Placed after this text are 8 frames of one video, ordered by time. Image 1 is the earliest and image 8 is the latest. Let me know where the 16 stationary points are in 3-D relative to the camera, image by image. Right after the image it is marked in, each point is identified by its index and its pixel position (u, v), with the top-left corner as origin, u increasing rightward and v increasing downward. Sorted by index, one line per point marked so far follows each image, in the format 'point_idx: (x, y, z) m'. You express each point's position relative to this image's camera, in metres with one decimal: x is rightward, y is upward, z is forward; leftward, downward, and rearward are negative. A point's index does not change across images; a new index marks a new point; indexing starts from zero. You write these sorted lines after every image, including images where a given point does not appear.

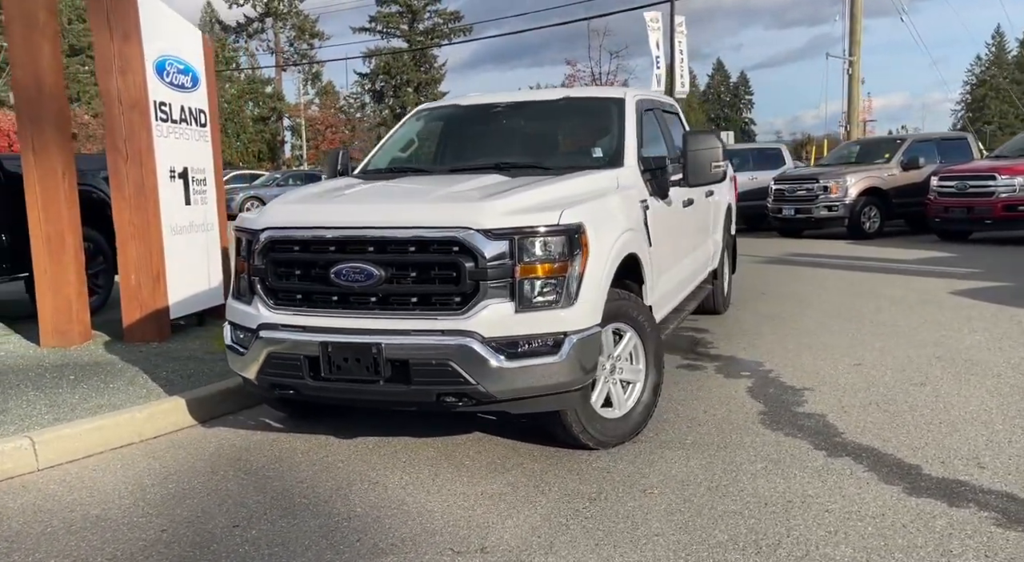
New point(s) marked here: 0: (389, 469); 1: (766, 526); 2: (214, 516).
0: (-0.6, -1.0, +3.9) m
1: (+1.0, -1.0, +3.1) m
2: (-1.3, -1.0, +3.3) m
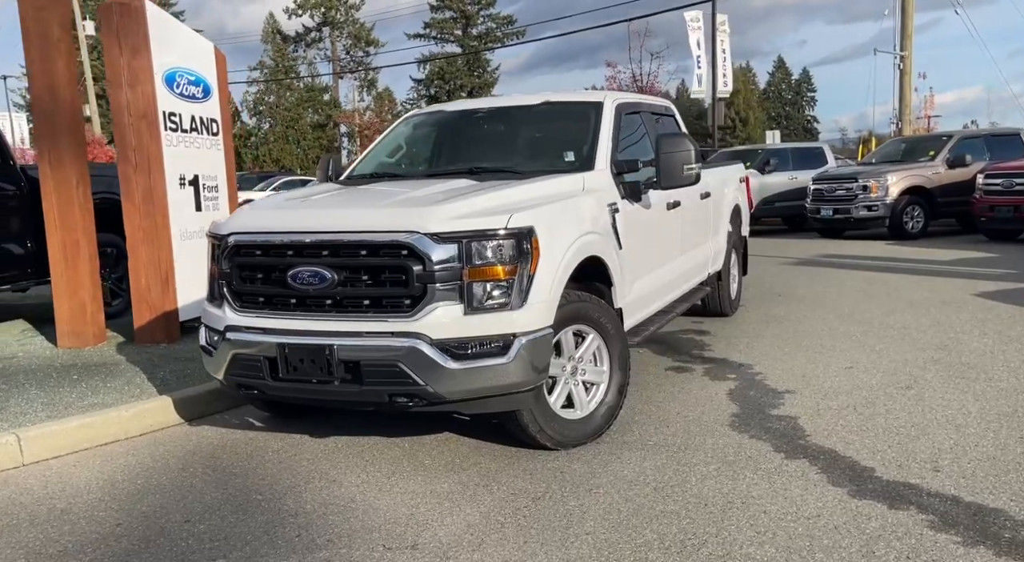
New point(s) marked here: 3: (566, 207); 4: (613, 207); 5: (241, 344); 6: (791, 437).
0: (-0.9, -1.0, +4.0) m
1: (+0.7, -1.0, +3.1) m
2: (-1.5, -1.0, +3.4) m
3: (+0.3, +0.4, +4.2) m
4: (+0.6, +0.5, +4.8) m
5: (-1.4, -0.3, +3.9) m
6: (+1.5, -0.9, +4.3) m
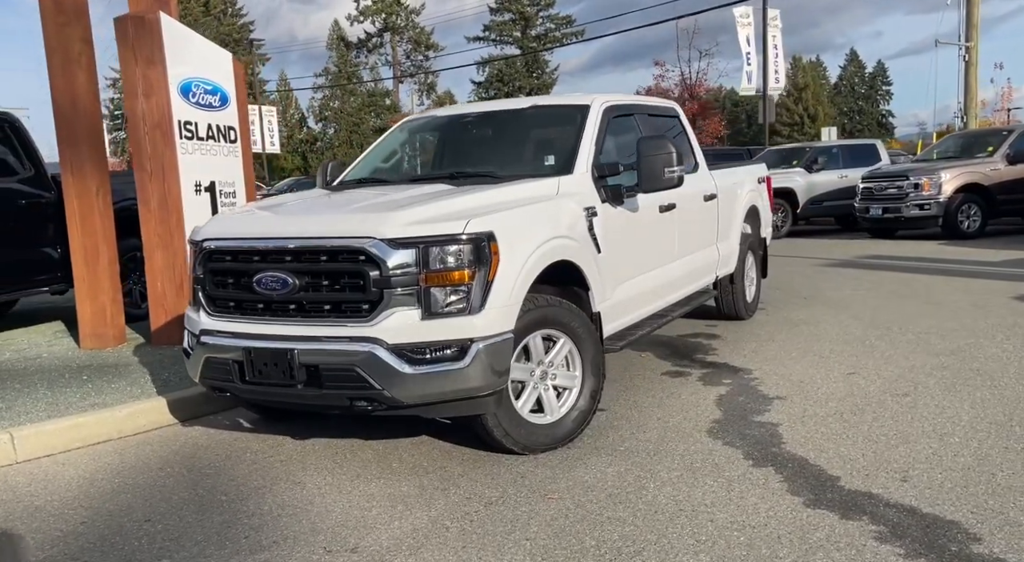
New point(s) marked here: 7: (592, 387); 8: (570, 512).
0: (-1.0, -1.0, +4.1) m
1: (+0.5, -1.0, +3.1) m
2: (-1.7, -1.1, +3.6) m
3: (+0.1, +0.4, +4.2) m
4: (+0.5, +0.4, +4.7) m
5: (-1.6, -0.3, +4.0) m
6: (+1.4, -0.9, +4.2) m
7: (+0.5, -0.6, +4.4) m
8: (+0.3, -1.0, +3.4) m
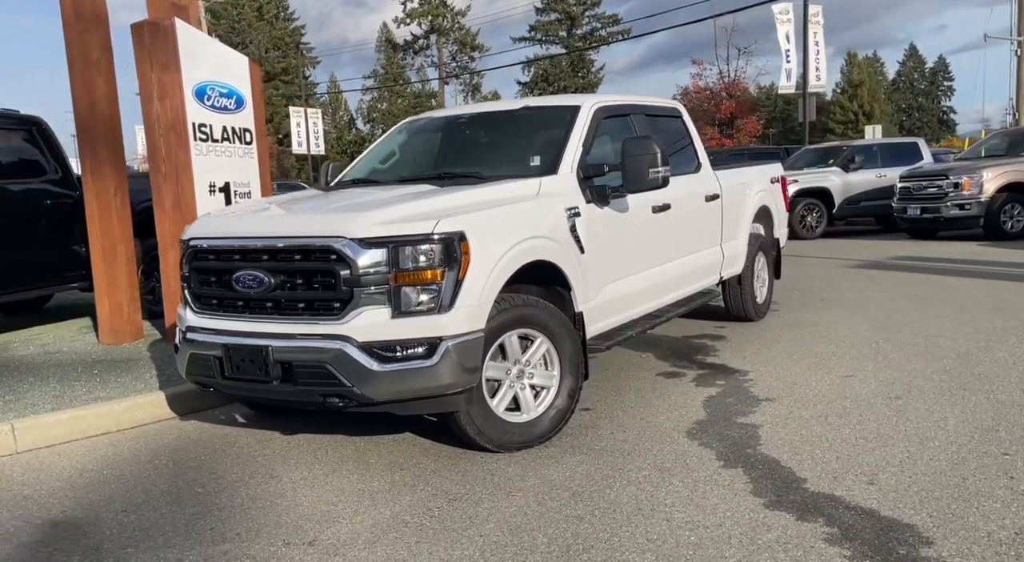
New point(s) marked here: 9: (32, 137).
0: (-1.2, -1.0, +4.2) m
1: (+0.3, -1.0, +3.1) m
2: (-1.9, -1.0, +3.7) m
3: (0.0, +0.4, +4.2) m
4: (+0.4, +0.4, +4.8) m
5: (-1.7, -0.3, +4.1) m
6: (+1.2, -0.9, +4.2) m
7: (+0.3, -0.6, +4.5) m
8: (+0.1, -1.0, +3.4) m
9: (-5.1, +1.6, +8.4) m
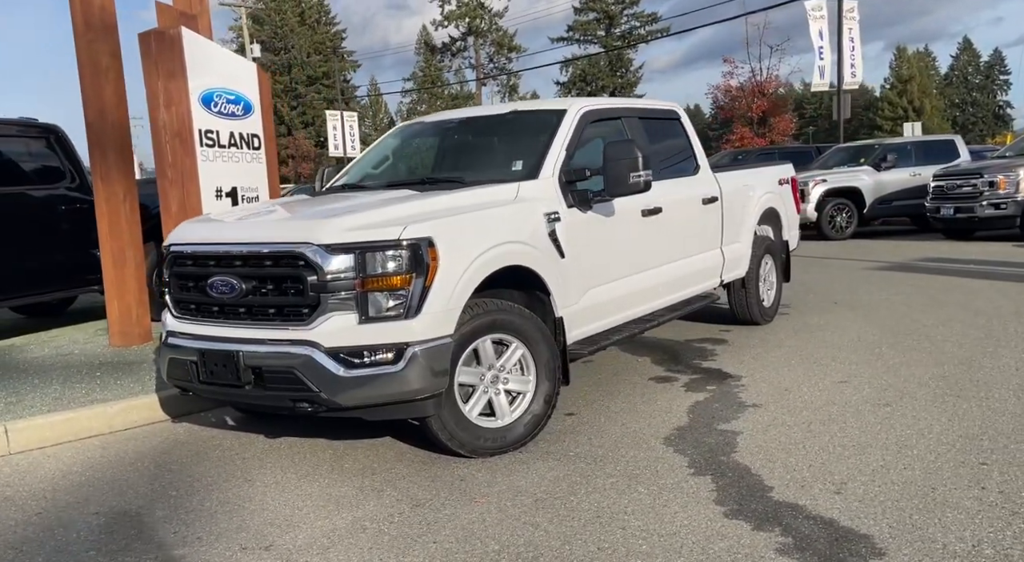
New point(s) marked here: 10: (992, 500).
0: (-1.3, -1.0, +4.2) m
1: (+0.1, -1.0, +3.1) m
2: (-2.1, -1.1, +3.8) m
3: (-0.2, +0.4, +4.2) m
4: (+0.3, +0.4, +4.7) m
5: (-1.8, -0.4, +4.2) m
6: (+1.1, -0.9, +4.1) m
7: (+0.2, -0.6, +4.4) m
8: (-0.1, -1.0, +3.4) m
9: (-5.1, +1.5, +8.6) m
10: (+2.0, -0.9, +3.2) m
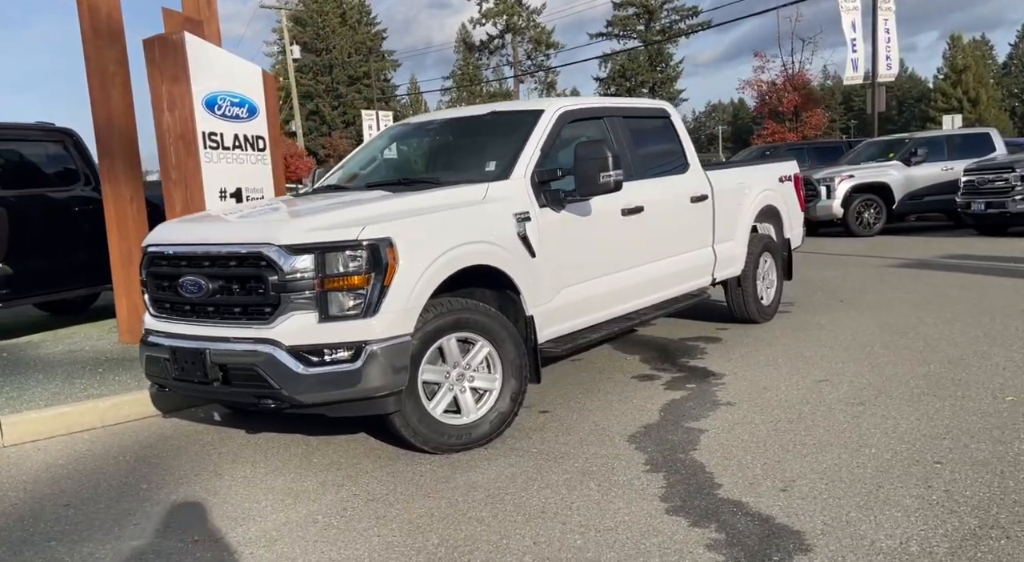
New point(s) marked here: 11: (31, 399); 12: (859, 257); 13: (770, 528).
0: (-1.5, -1.0, +4.4) m
1: (-0.1, -1.0, +3.2) m
2: (-2.3, -1.1, +3.9) m
3: (-0.4, +0.4, +4.3) m
4: (+0.1, +0.4, +4.8) m
5: (-2.0, -0.4, +4.4) m
6: (+0.9, -0.9, +4.2) m
7: (0.0, -0.6, +4.5) m
8: (-0.3, -1.0, +3.5) m
9: (-5.1, +1.5, +8.8) m
10: (+1.8, -0.9, +3.2) m
11: (-3.6, -0.9, +5.8) m
12: (+6.9, +0.5, +15.2) m
13: (+1.0, -1.0, +3.1) m
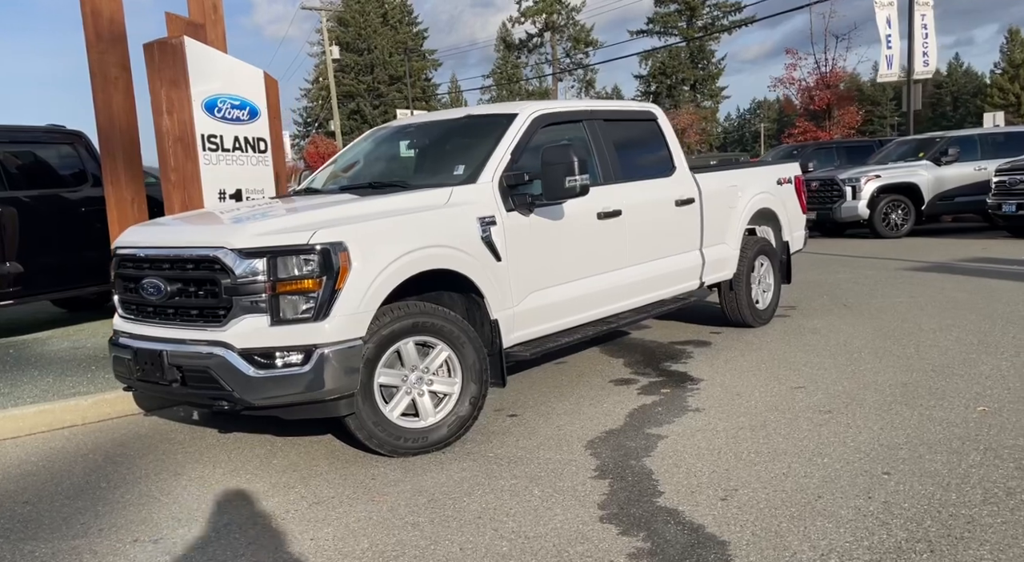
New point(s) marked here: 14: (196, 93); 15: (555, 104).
0: (-1.8, -1.0, +4.4) m
1: (-0.4, -1.1, +3.2) m
2: (-2.5, -1.1, +4.0) m
3: (-0.6, +0.3, +4.3) m
4: (-0.1, +0.4, +4.8) m
5: (-2.3, -0.4, +4.5) m
6: (+0.6, -0.9, +4.1) m
7: (-0.2, -0.7, +4.5) m
8: (-0.6, -1.1, +3.5) m
9: (-5.2, +1.5, +9.0) m
10: (+1.5, -0.9, +3.2) m
11: (-3.8, -0.9, +6.0) m
12: (+7.0, +0.4, +14.9) m
13: (+0.7, -1.0, +3.0) m
14: (-3.5, +2.1, +8.4) m
15: (+0.3, +1.3, +5.9) m
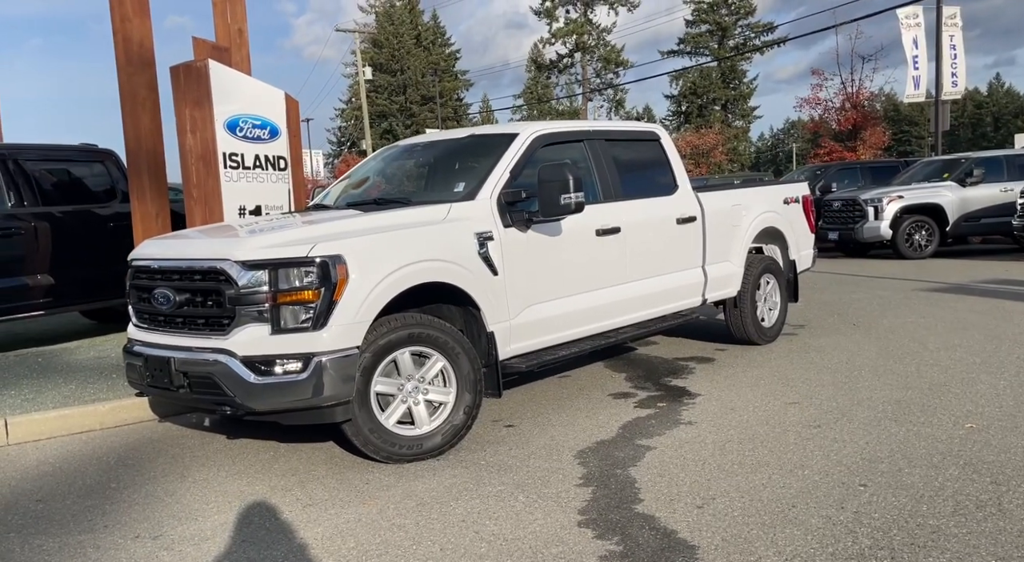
0: (-1.8, -1.1, +4.6) m
1: (-0.5, -1.1, +3.4) m
2: (-2.6, -1.1, +4.2) m
3: (-0.6, +0.3, +4.5) m
4: (-0.2, +0.3, +5.0) m
5: (-2.3, -0.4, +4.7) m
6: (+0.6, -1.0, +4.3) m
7: (-0.3, -0.7, +4.7) m
8: (-0.7, -1.1, +3.7) m
9: (-5.0, +1.4, +9.4) m
10: (+1.4, -1.0, +3.3) m
11: (-3.8, -1.0, +6.2) m
12: (+7.3, 0.0, +14.9) m
13: (+0.6, -1.1, +3.1) m
14: (-3.3, +1.9, +8.8) m
15: (+0.4, +1.2, +6.1) m
